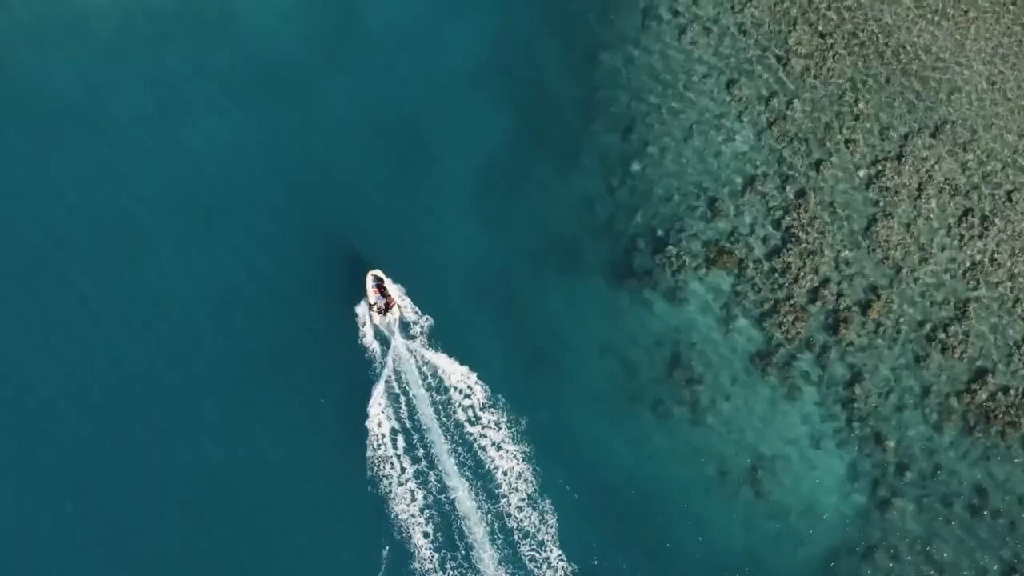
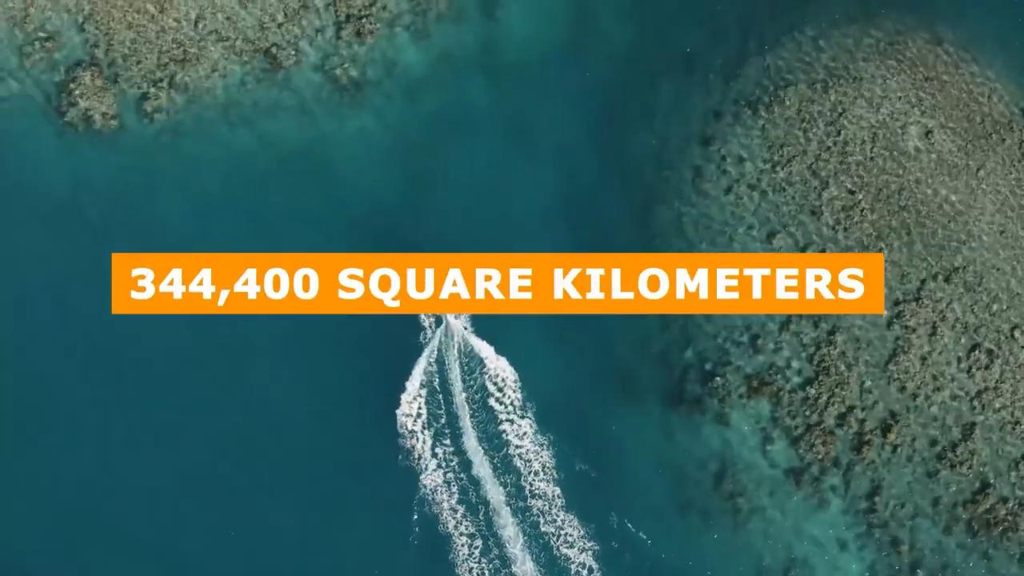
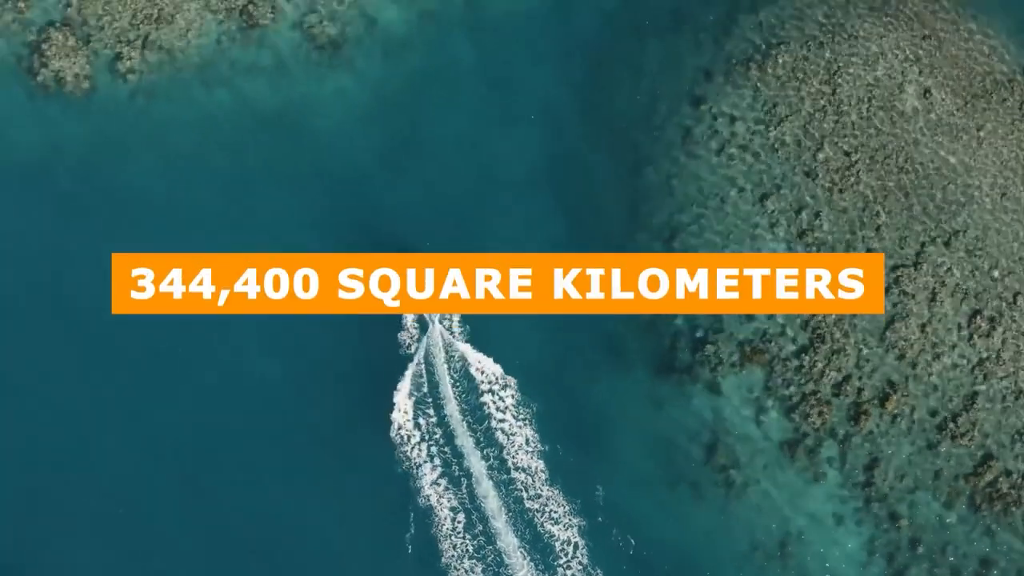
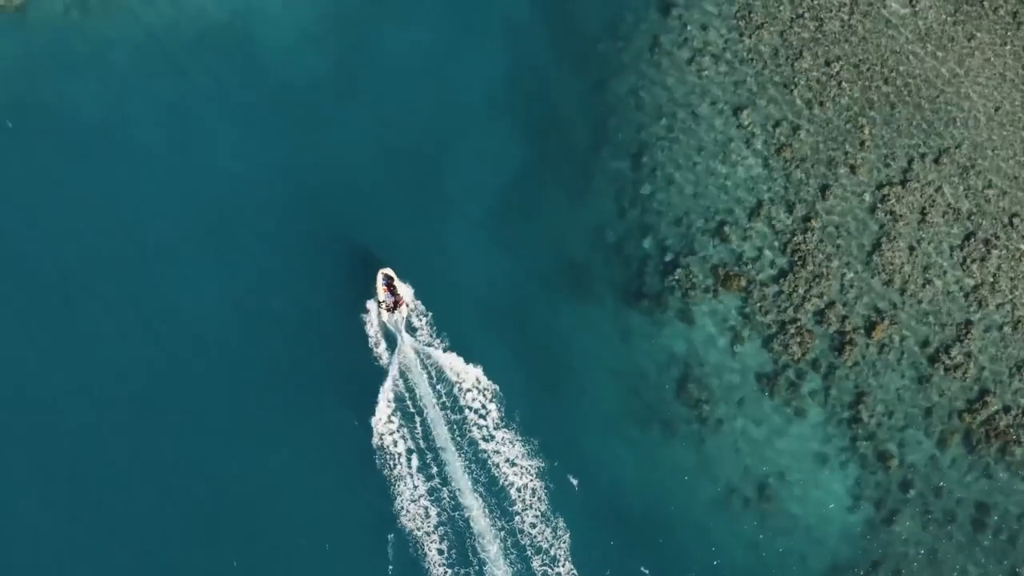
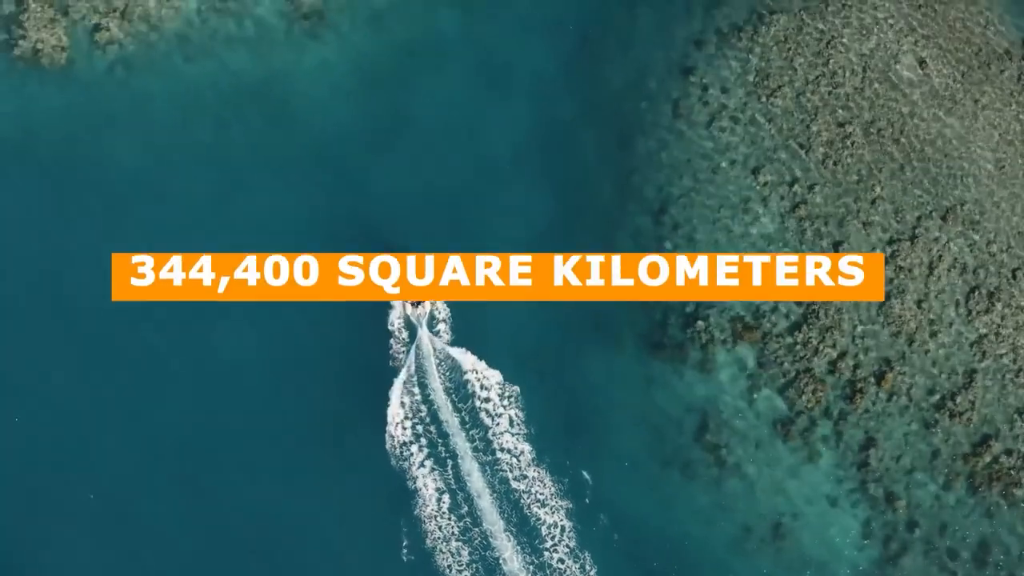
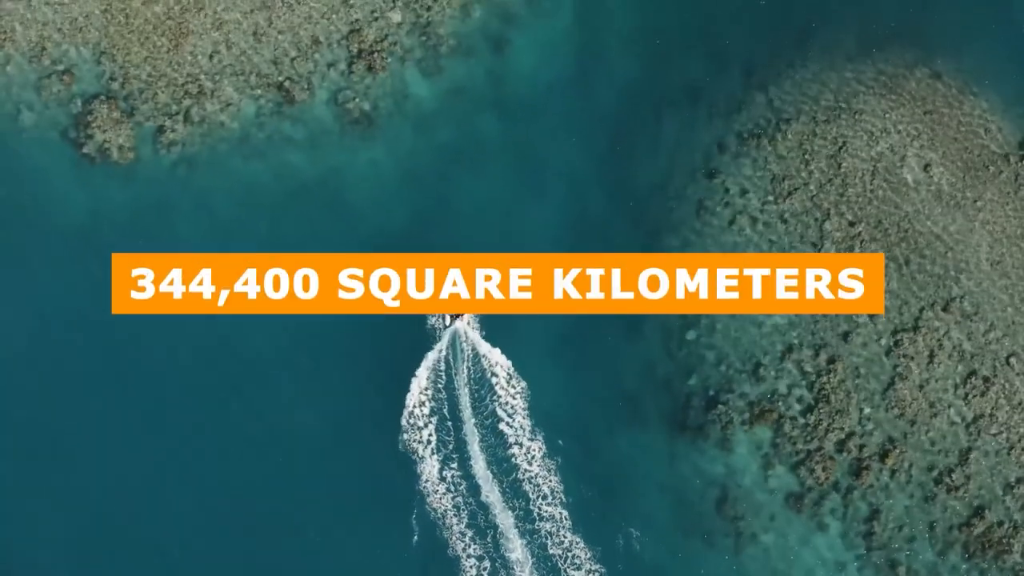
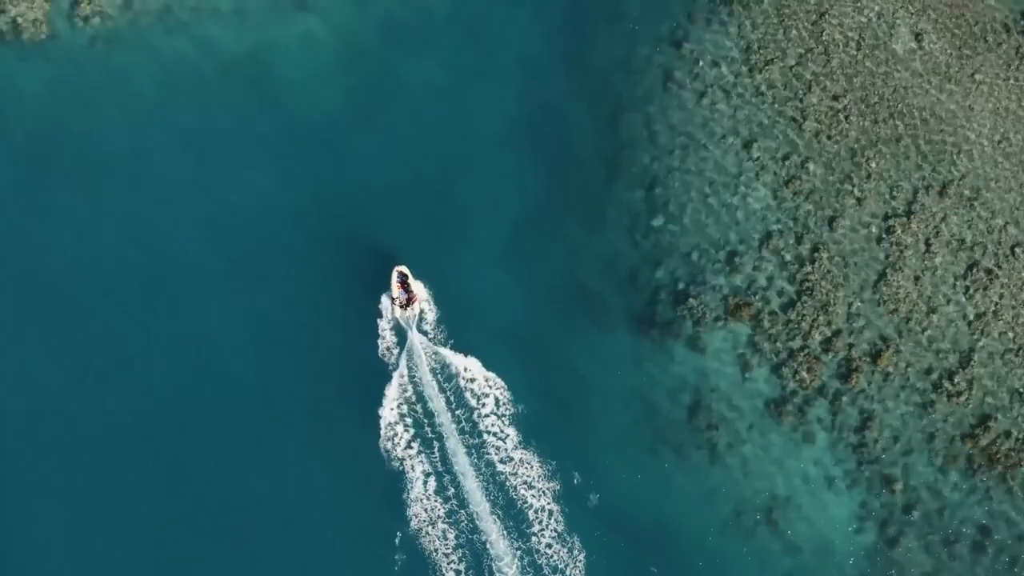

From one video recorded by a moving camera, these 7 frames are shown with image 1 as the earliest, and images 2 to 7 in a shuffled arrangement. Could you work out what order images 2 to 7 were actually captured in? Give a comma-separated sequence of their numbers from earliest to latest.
4, 7, 5, 3, 2, 6
